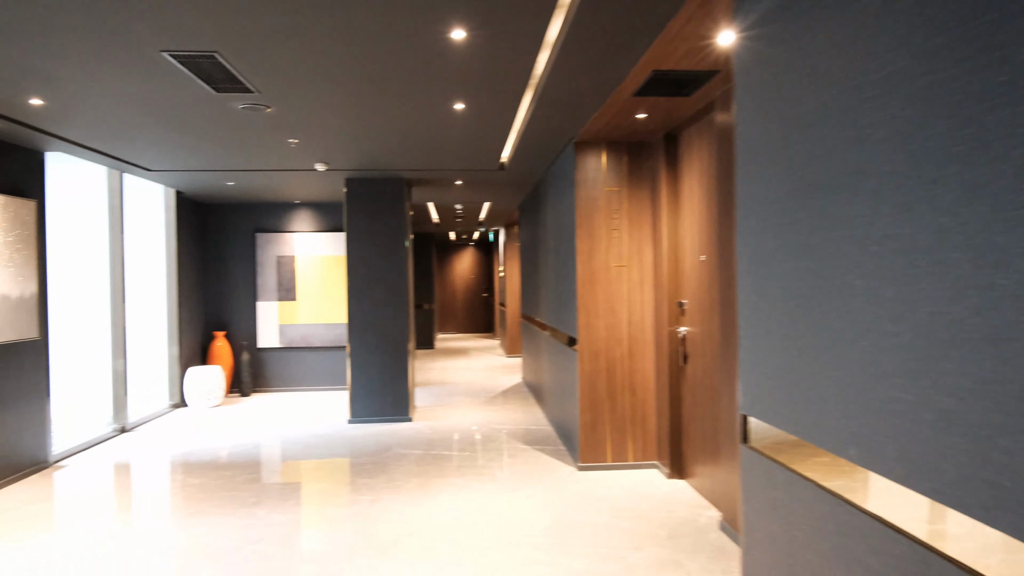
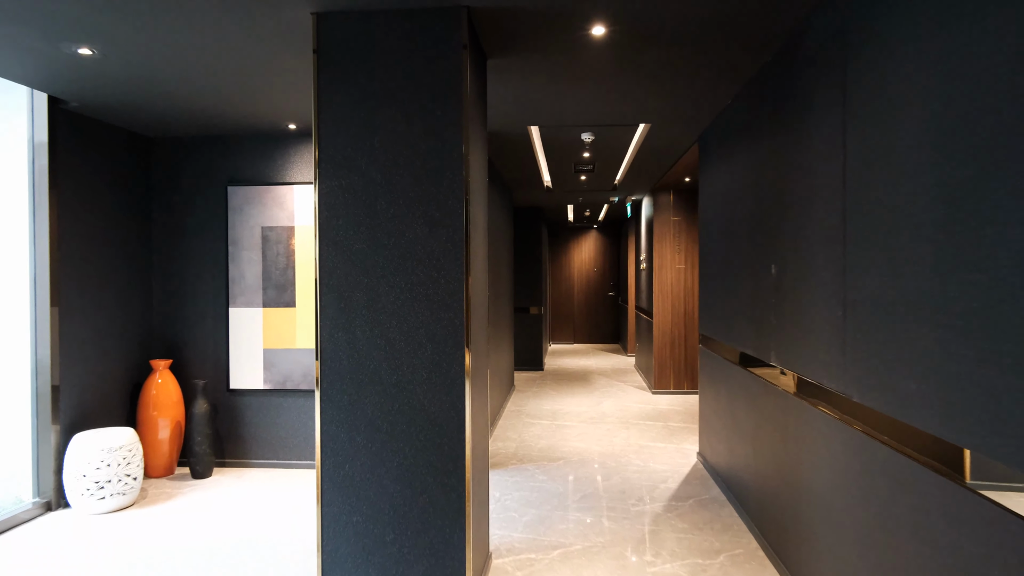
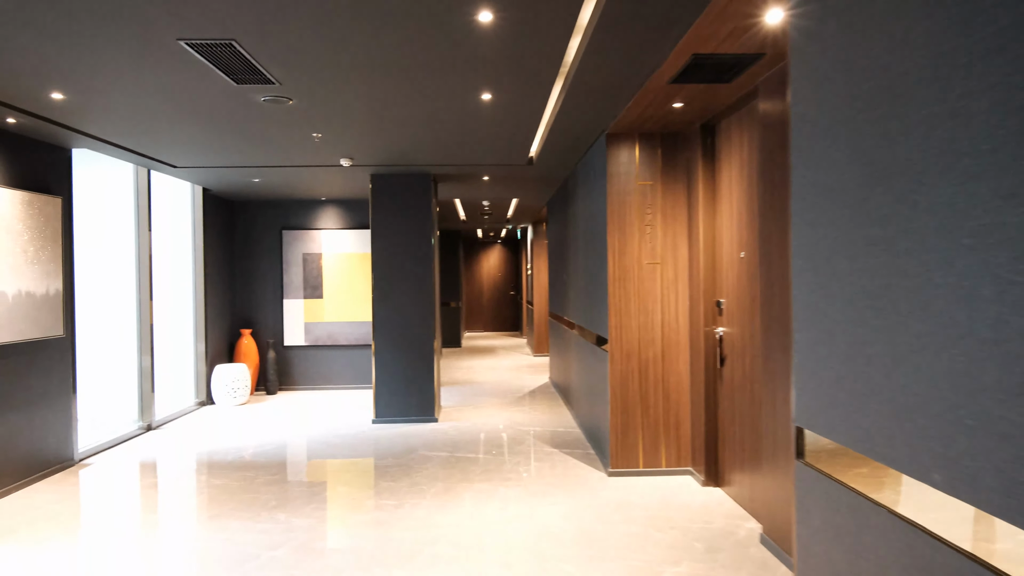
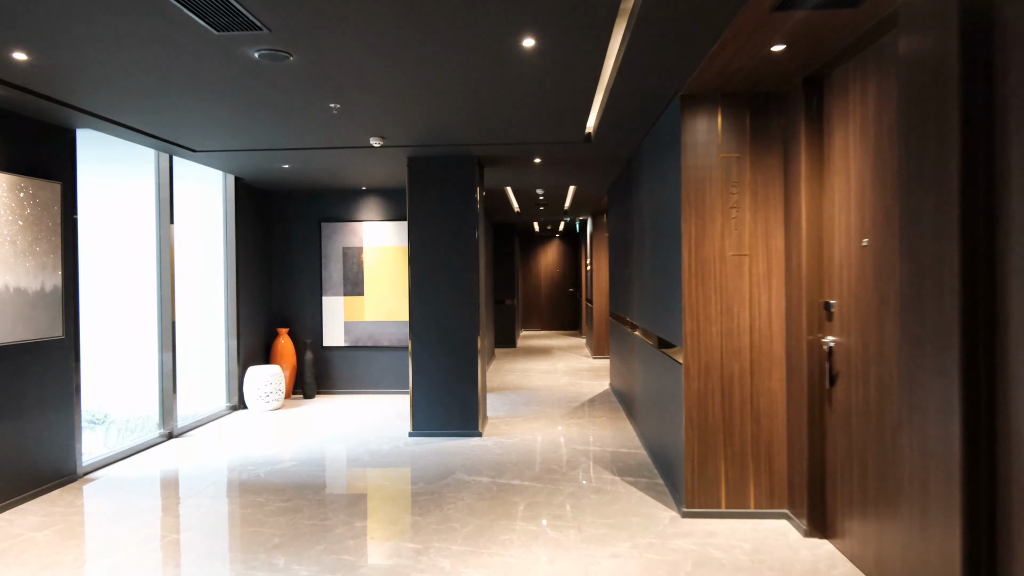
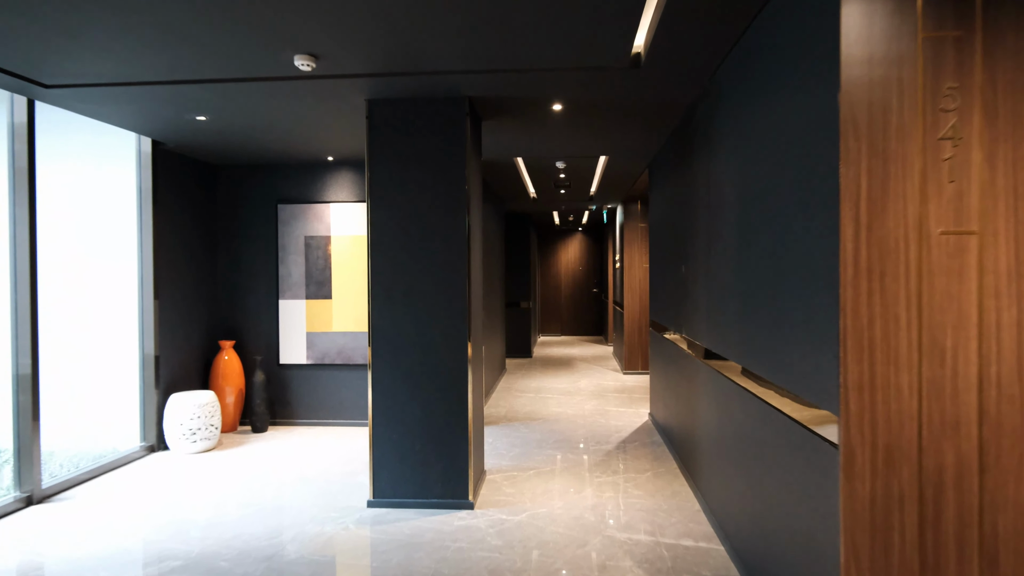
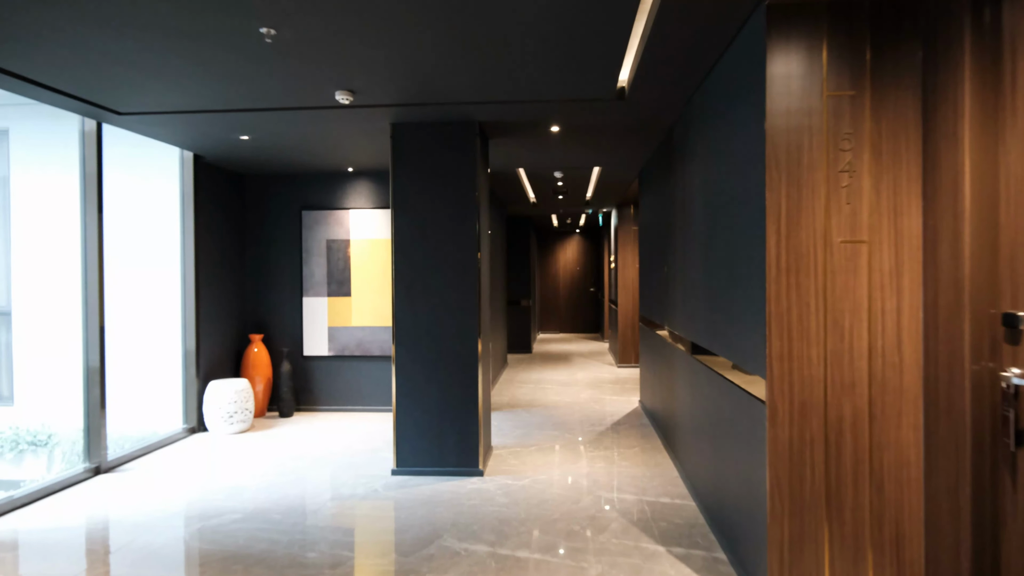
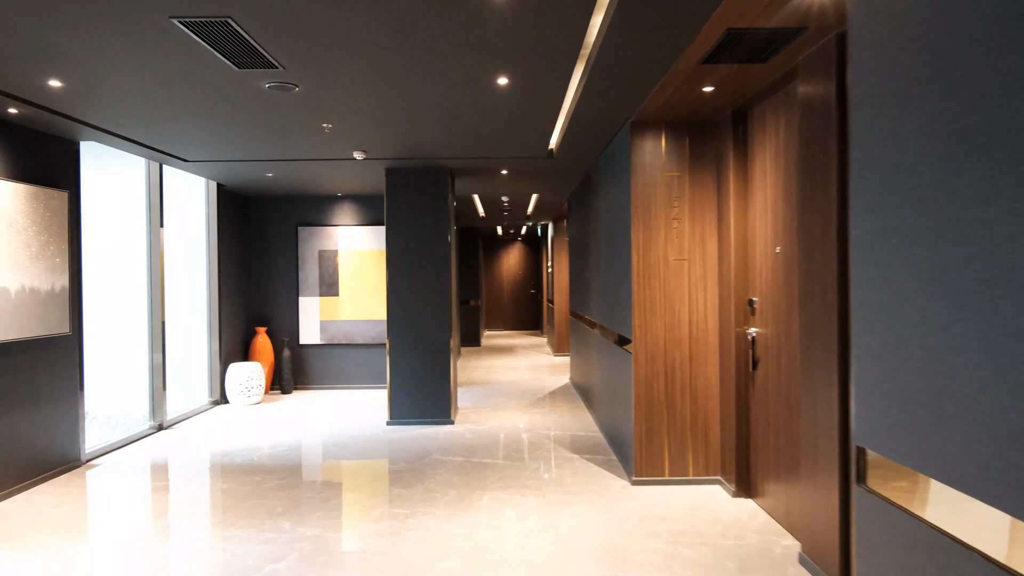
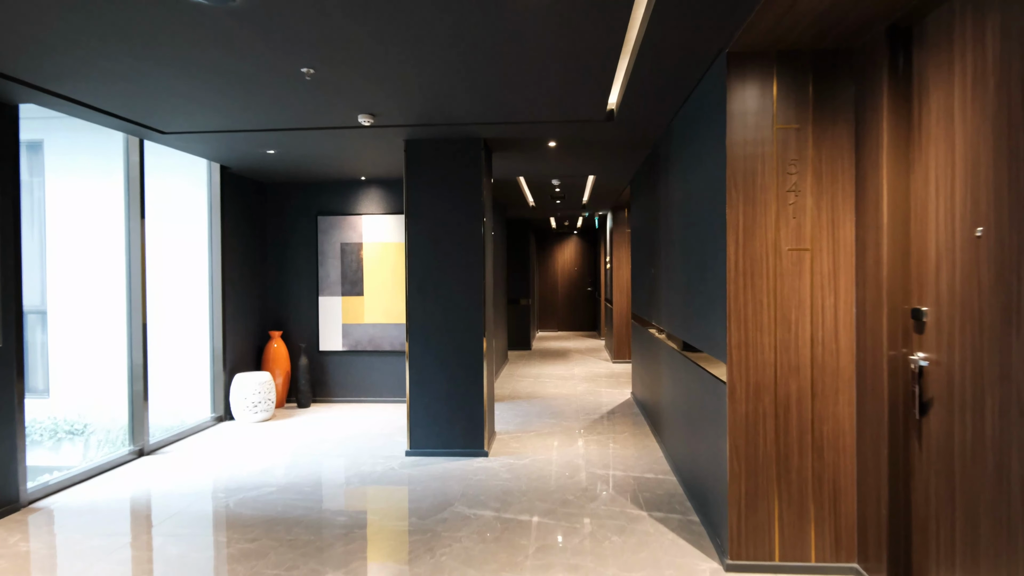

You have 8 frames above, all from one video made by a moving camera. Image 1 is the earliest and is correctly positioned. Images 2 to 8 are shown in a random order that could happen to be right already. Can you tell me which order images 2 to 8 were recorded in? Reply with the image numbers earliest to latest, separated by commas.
3, 7, 4, 8, 6, 5, 2
